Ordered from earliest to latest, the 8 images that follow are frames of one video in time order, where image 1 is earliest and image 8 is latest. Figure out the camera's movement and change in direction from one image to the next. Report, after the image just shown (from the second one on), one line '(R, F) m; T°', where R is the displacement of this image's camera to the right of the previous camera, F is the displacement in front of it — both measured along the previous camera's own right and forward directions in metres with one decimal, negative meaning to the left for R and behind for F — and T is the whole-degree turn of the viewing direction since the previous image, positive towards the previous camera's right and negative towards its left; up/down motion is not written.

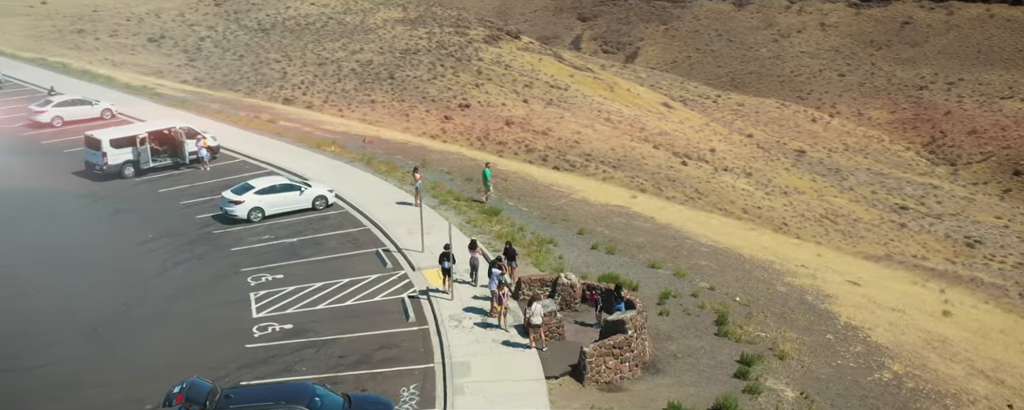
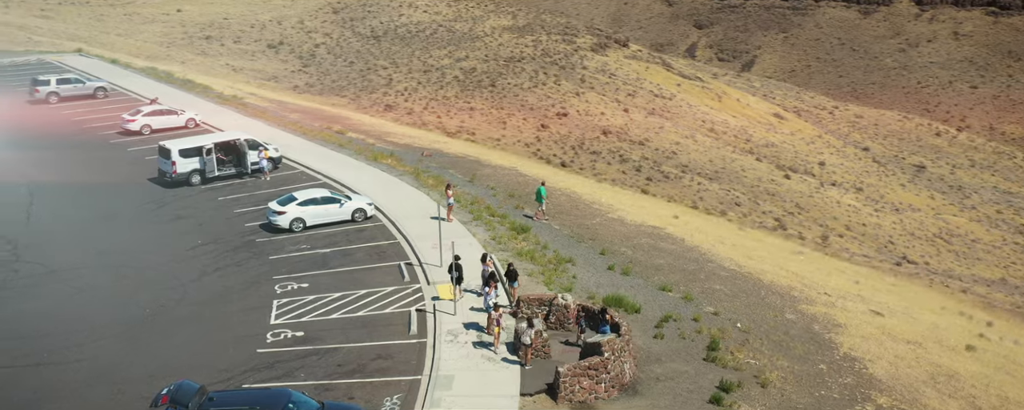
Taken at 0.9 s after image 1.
(+1.1, -0.2) m; -5°
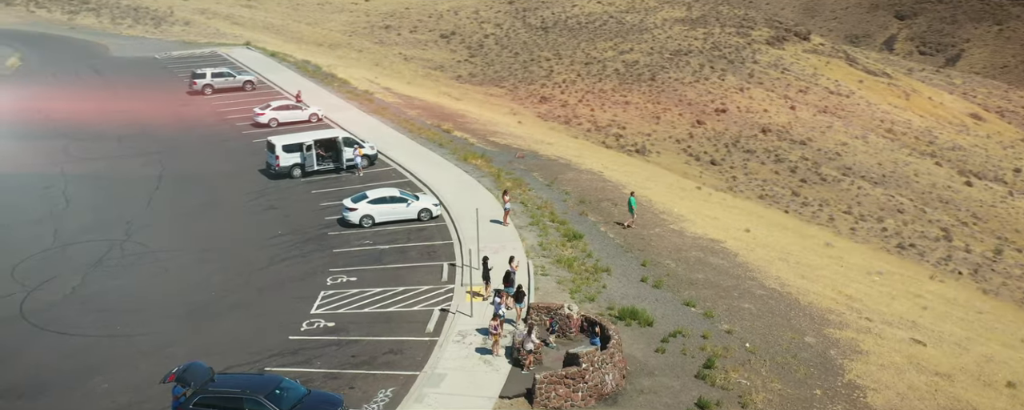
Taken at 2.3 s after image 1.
(+1.6, -0.3) m; -8°
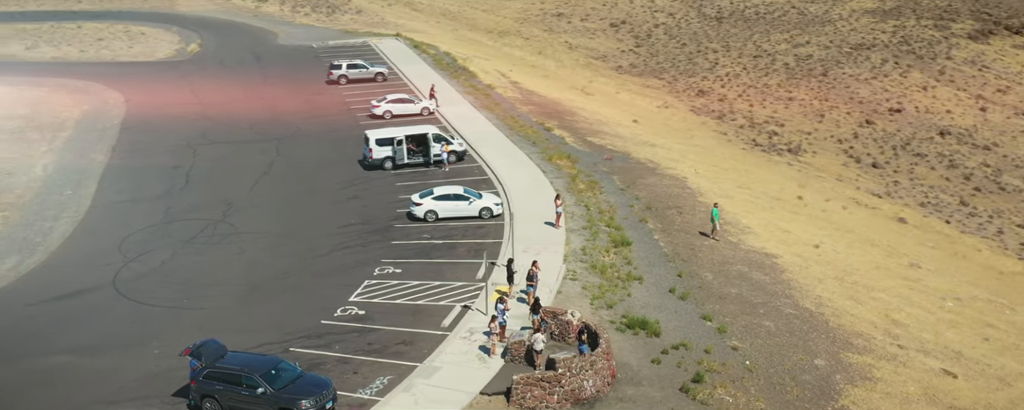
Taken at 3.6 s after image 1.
(+1.6, -0.4) m; -7°
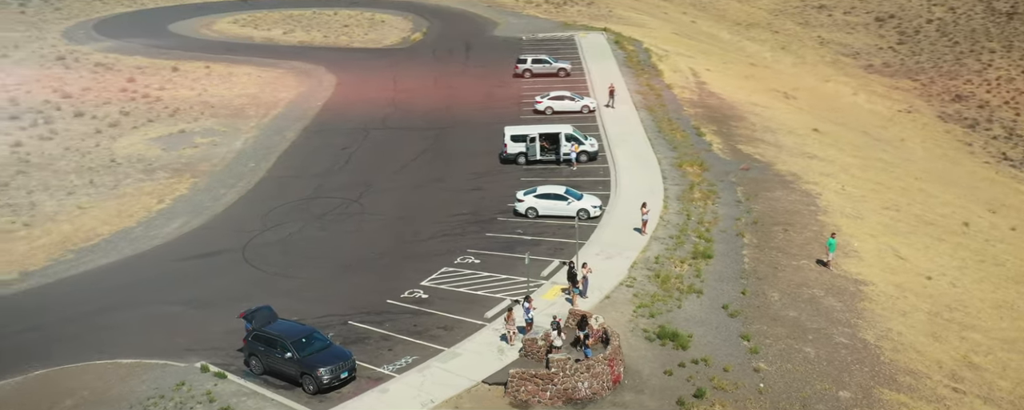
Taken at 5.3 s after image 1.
(+2.0, -0.7) m; -11°
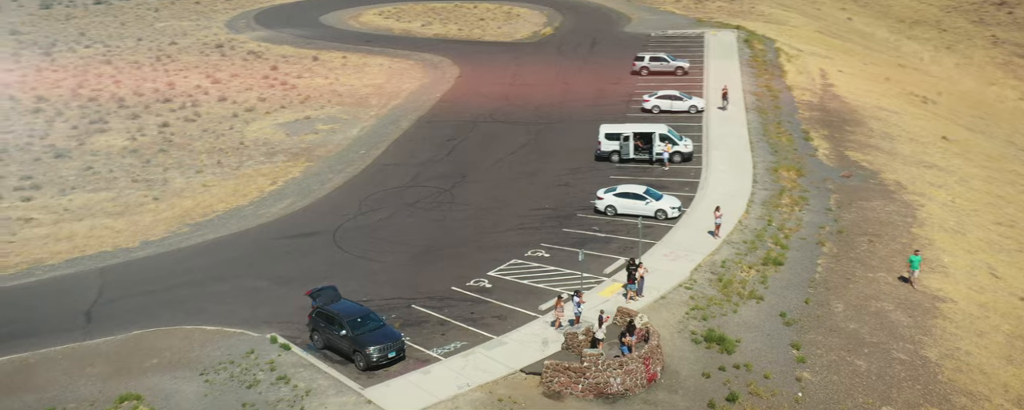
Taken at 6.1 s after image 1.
(+0.8, -0.6) m; -7°
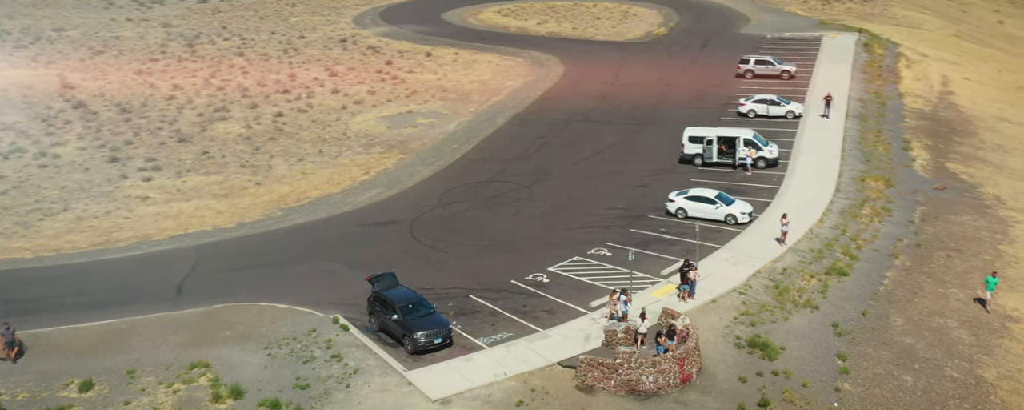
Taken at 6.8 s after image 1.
(+0.6, -0.6) m; -6°
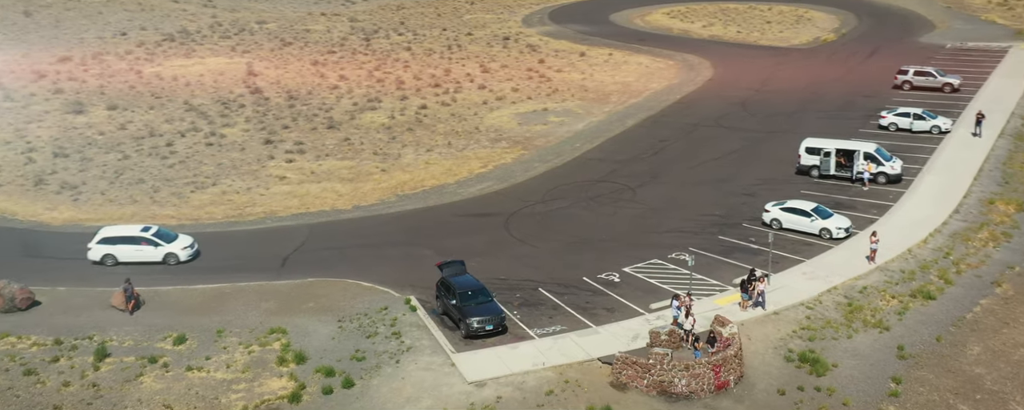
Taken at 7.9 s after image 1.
(+1.1, -0.8) m; -8°
